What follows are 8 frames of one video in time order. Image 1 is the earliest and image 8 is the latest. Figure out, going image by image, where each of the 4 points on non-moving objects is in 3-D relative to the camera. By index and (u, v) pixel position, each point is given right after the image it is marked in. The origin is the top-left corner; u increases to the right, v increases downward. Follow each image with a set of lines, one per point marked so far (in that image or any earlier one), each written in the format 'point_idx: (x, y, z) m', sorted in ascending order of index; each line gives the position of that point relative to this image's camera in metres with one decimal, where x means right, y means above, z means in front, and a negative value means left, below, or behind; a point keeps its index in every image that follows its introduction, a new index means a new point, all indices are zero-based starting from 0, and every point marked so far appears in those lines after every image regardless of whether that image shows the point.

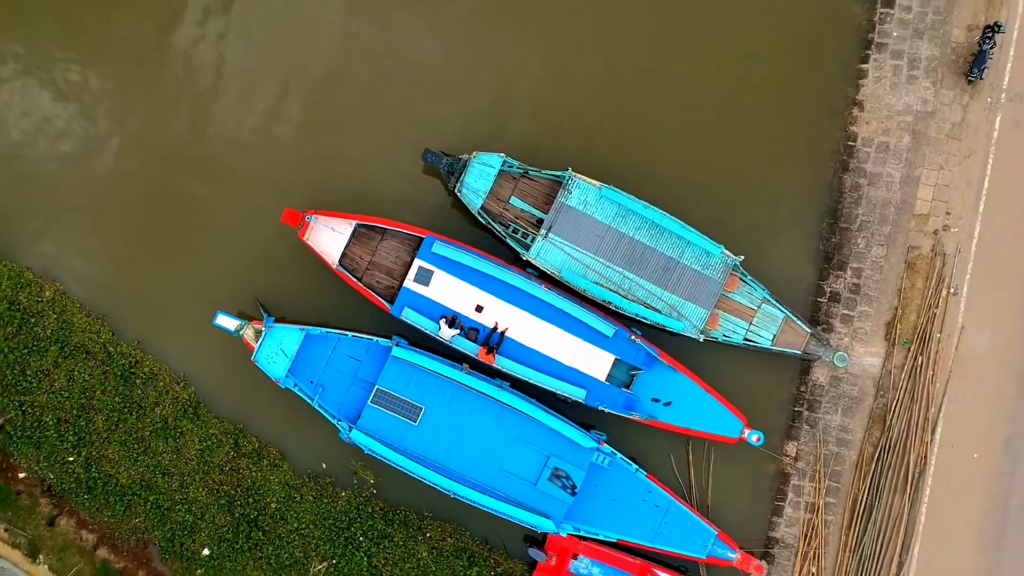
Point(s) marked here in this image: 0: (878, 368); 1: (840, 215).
0: (+5.4, -1.2, +14.6) m
1: (+4.8, +1.1, +14.6) m
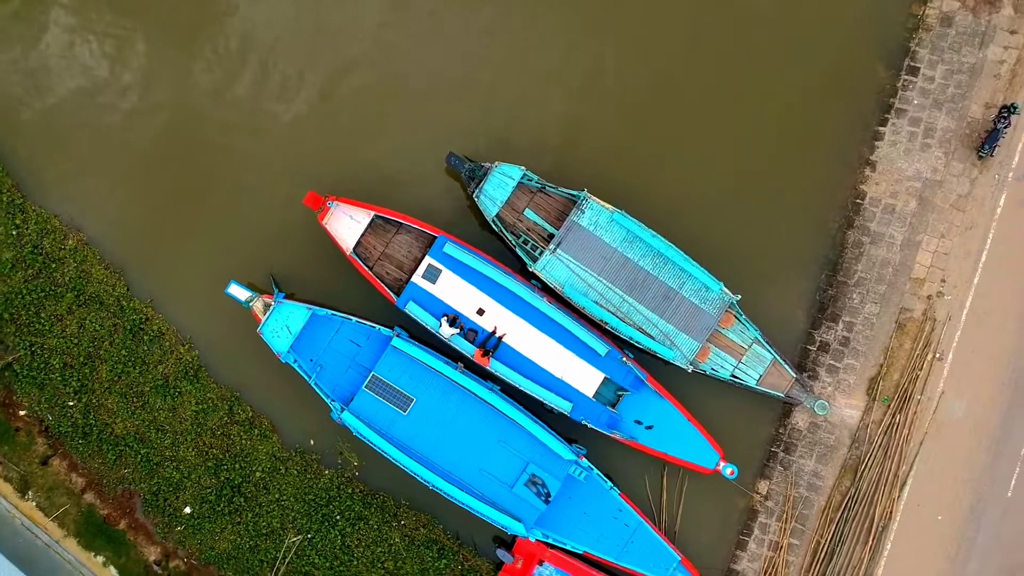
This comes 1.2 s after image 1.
0: (+5.2, -2.0, +15.0) m
1: (+5.0, +0.3, +15.1) m
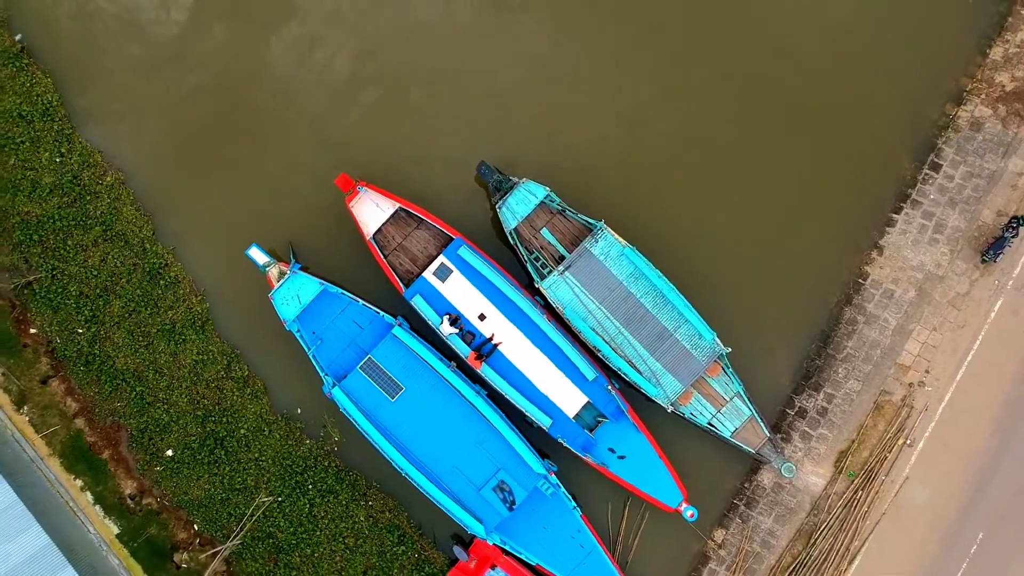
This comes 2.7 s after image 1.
0: (+4.8, -3.2, +15.5) m
1: (+5.0, -0.8, +15.6) m
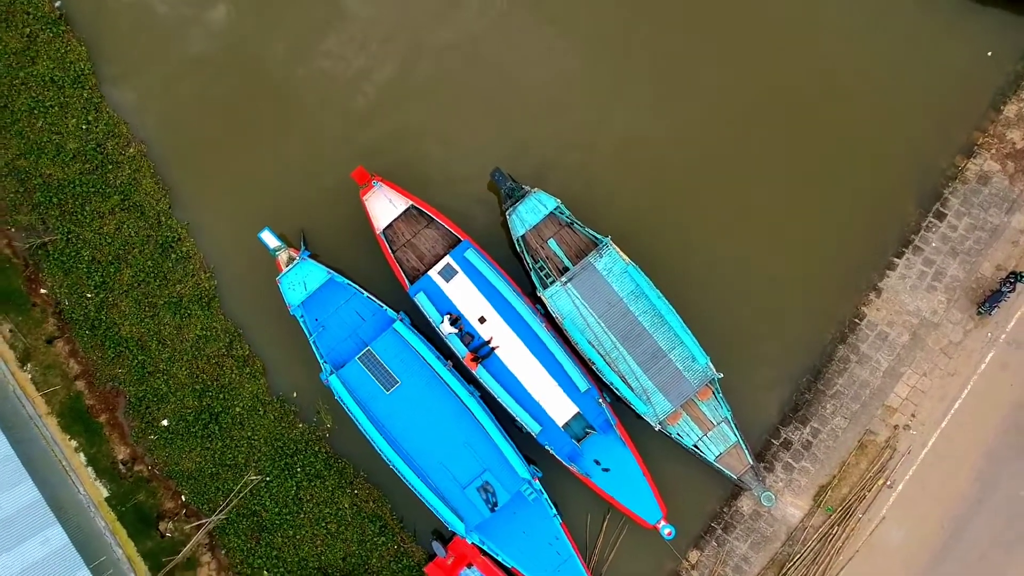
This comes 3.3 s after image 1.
0: (+4.5, -3.7, +15.8) m
1: (+4.9, -1.4, +15.9) m
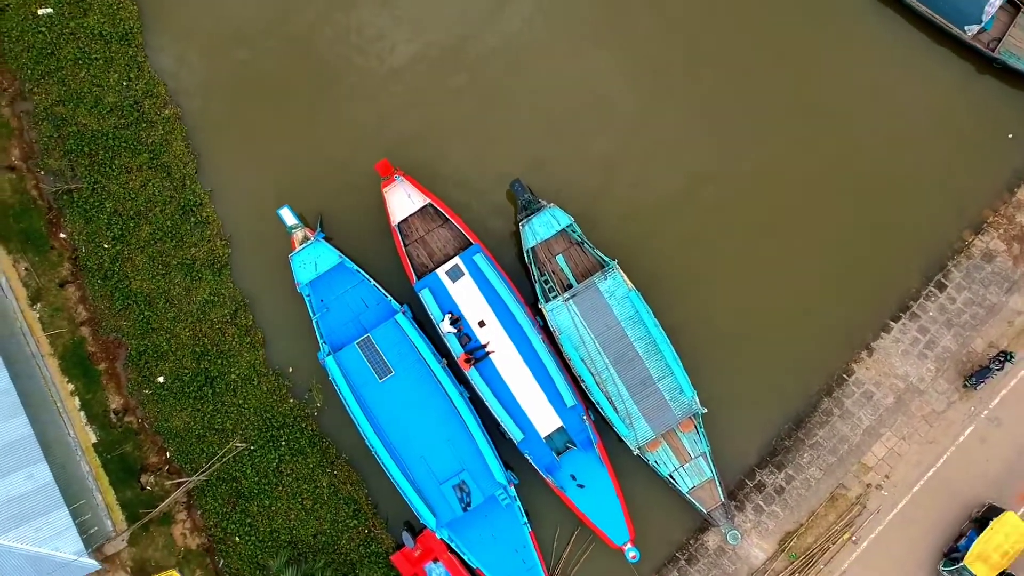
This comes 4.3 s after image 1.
0: (+4.0, -4.5, +16.1) m
1: (+4.7, -2.3, +16.2) m
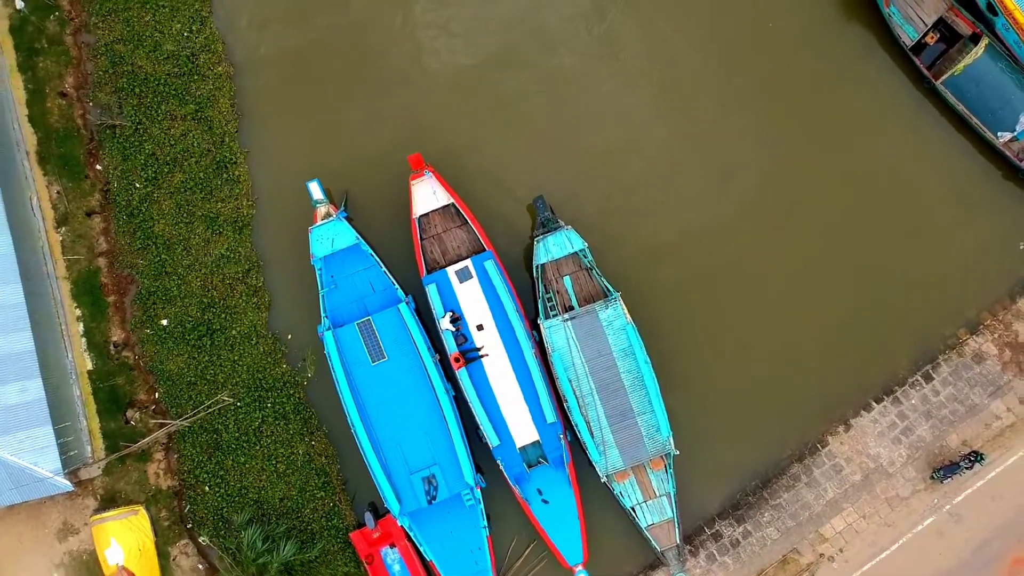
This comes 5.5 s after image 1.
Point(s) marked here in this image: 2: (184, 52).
0: (+3.2, -5.3, +16.5) m
1: (+4.3, -3.3, +16.6) m
2: (-5.6, +4.1, +17.0) m
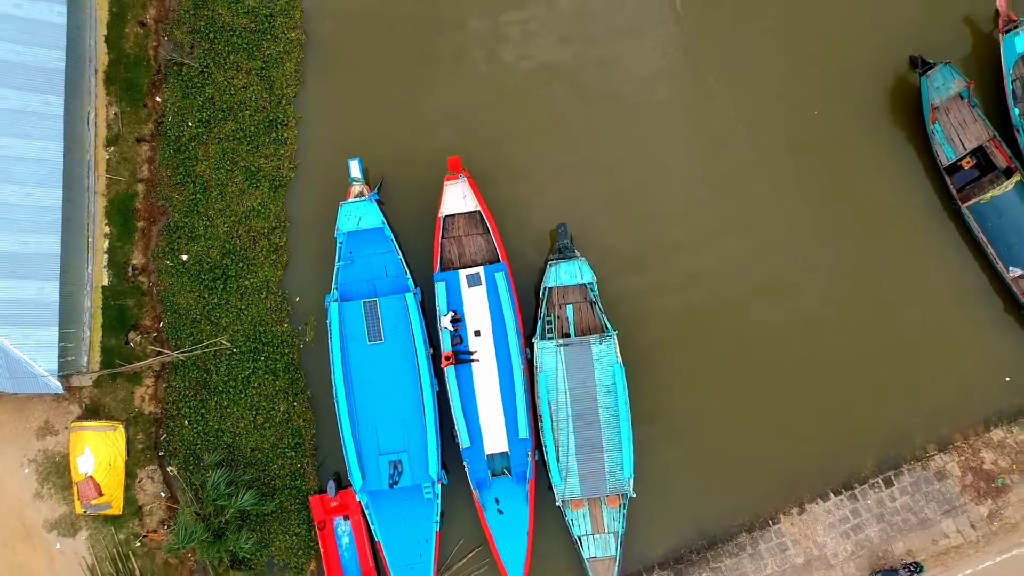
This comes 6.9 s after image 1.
0: (+1.9, -6.2, +17.0) m
1: (+3.5, -4.5, +17.1) m
2: (-4.4, +5.0, +17.8) m
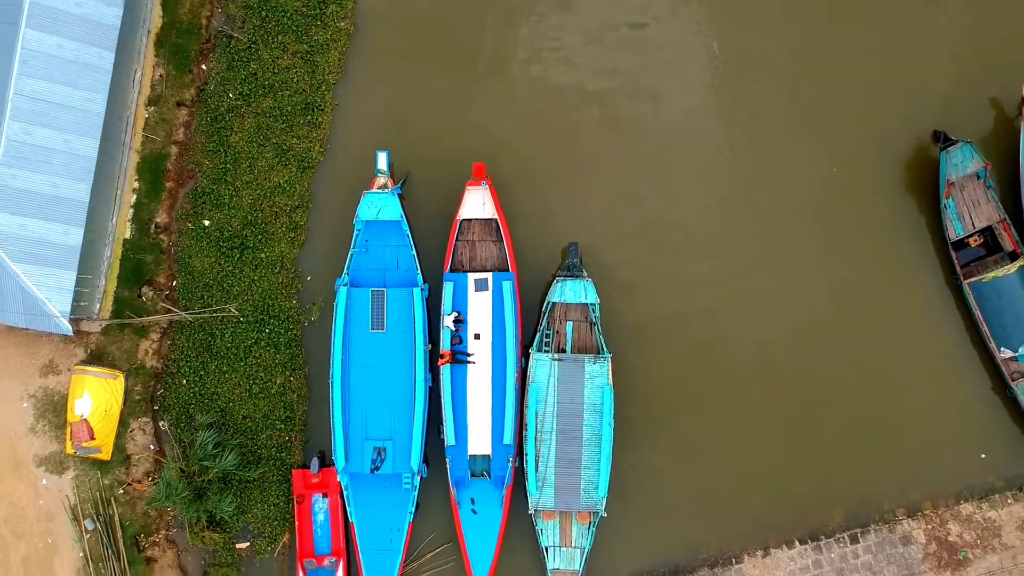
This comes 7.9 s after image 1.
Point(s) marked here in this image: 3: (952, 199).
0: (+1.1, -6.6, +17.4) m
1: (+2.9, -5.1, +17.5) m
2: (-3.6, +5.4, +18.3) m
3: (+7.7, +1.6, +17.3) m
